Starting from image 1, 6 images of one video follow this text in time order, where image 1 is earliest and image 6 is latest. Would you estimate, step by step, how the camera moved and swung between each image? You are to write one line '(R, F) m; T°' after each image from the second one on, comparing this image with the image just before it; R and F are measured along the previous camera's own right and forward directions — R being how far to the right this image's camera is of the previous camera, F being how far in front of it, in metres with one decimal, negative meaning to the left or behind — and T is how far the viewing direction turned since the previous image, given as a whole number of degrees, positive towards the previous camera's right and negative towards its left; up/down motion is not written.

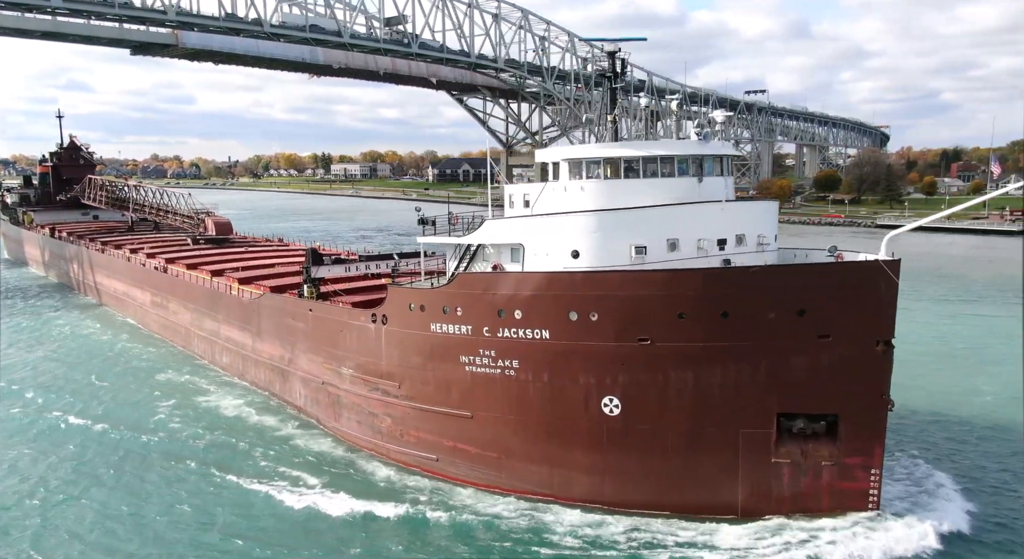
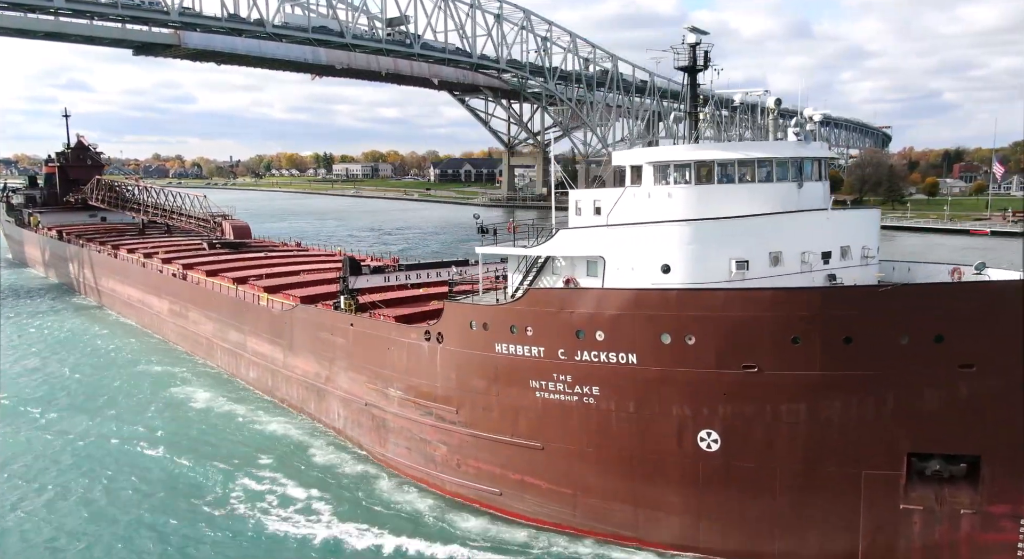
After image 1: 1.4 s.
(-1.0, +1.1) m; 0°
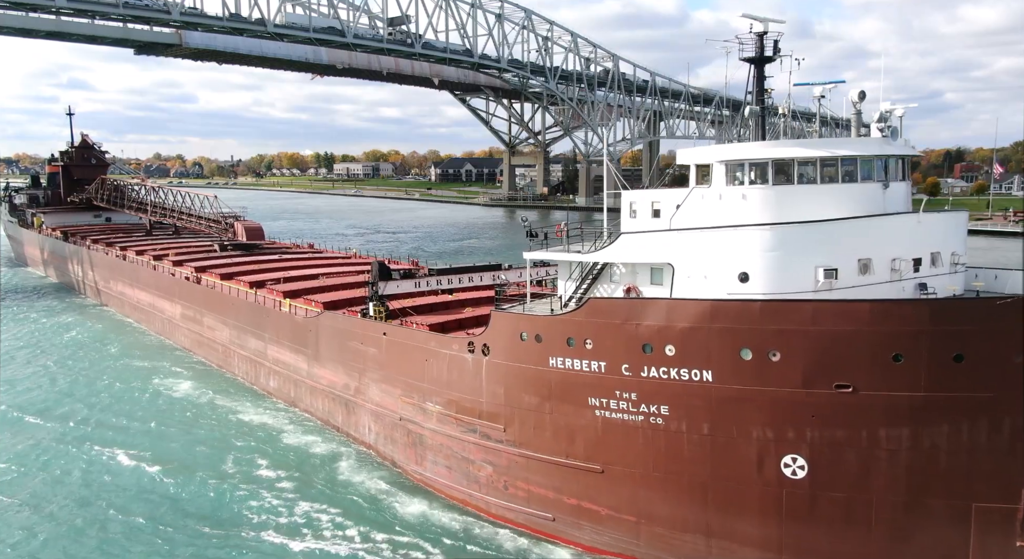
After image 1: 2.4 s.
(-0.7, +0.8) m; 0°
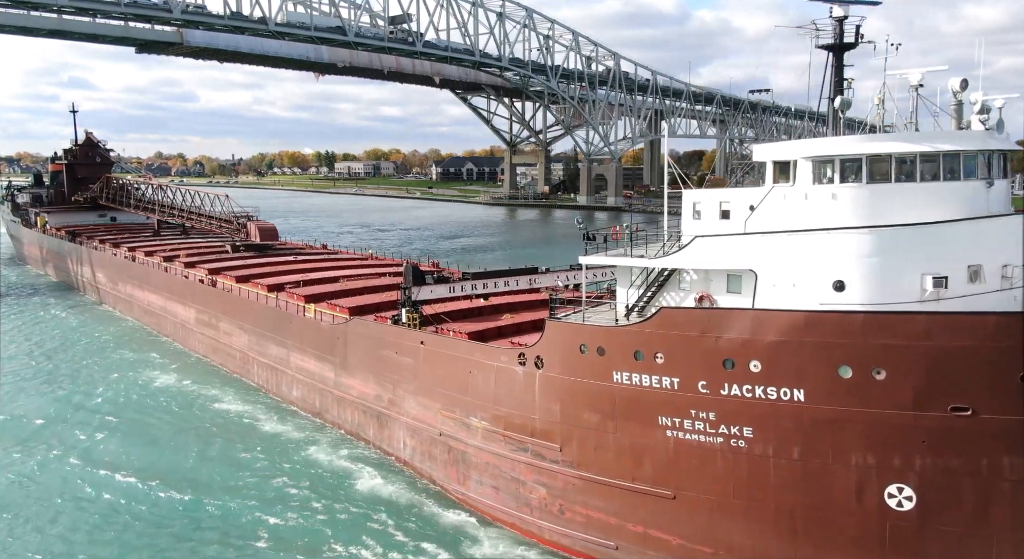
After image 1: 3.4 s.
(-0.7, +0.8) m; 0°
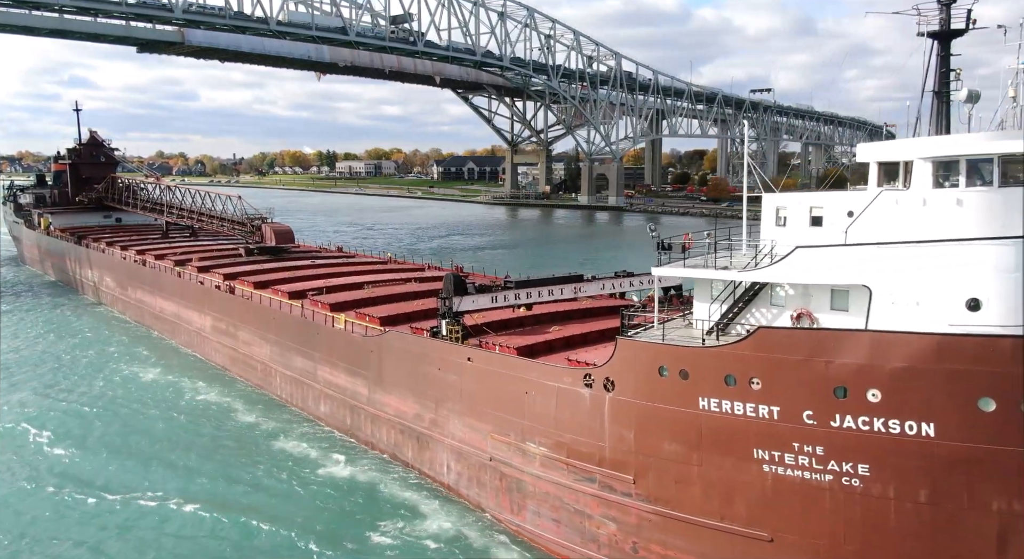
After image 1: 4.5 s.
(-0.8, +0.9) m; 0°
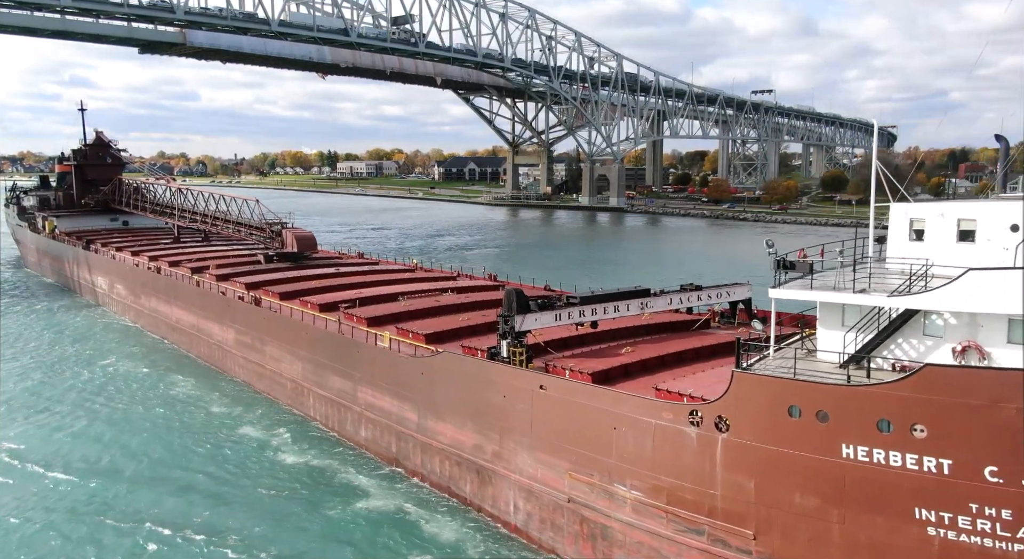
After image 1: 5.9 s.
(-1.0, +1.2) m; 0°
